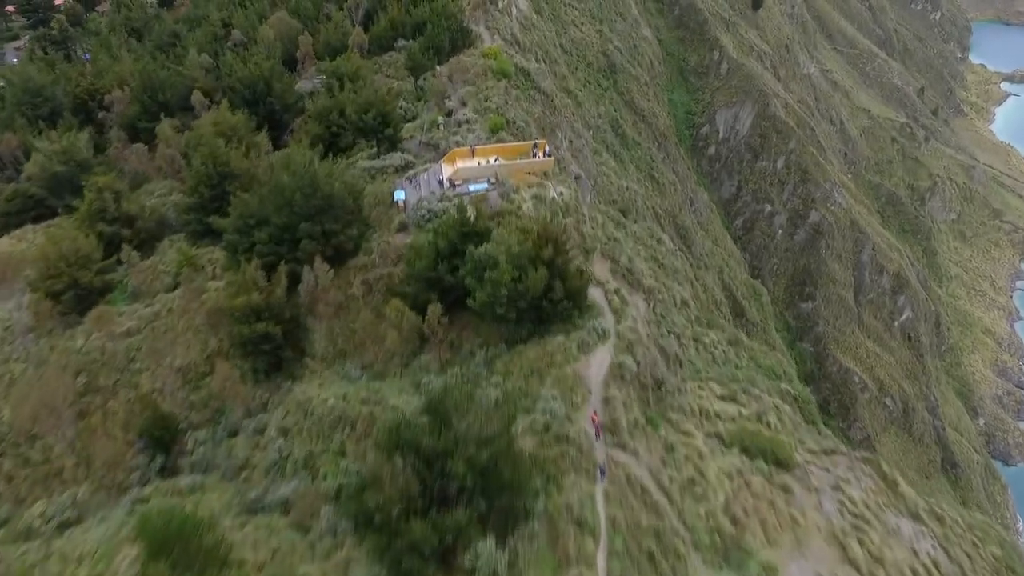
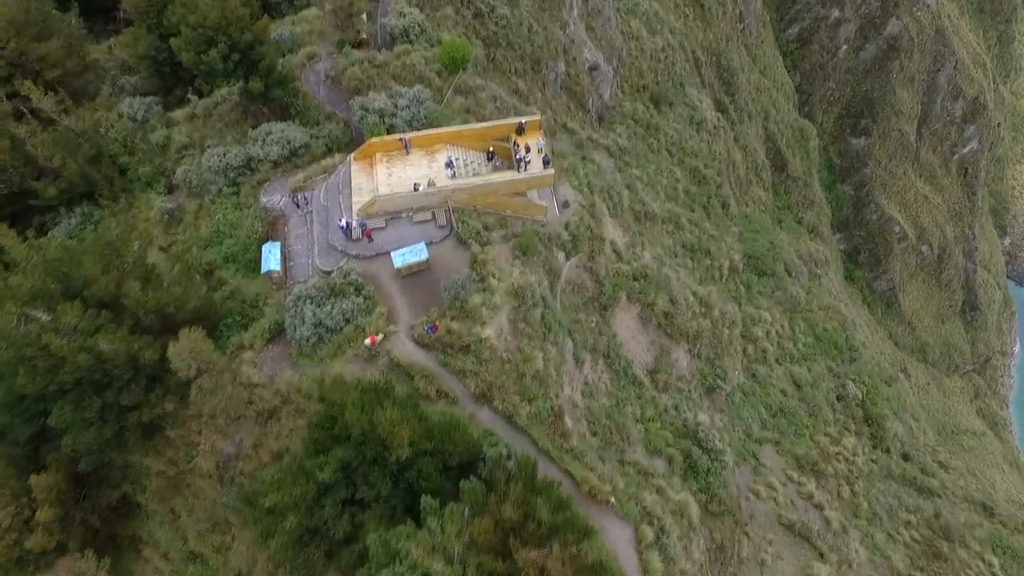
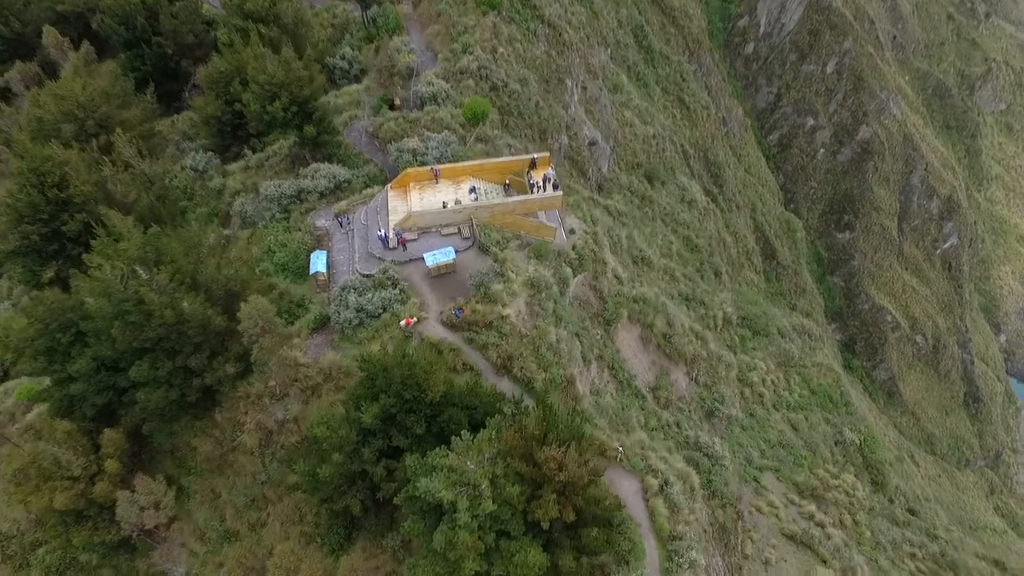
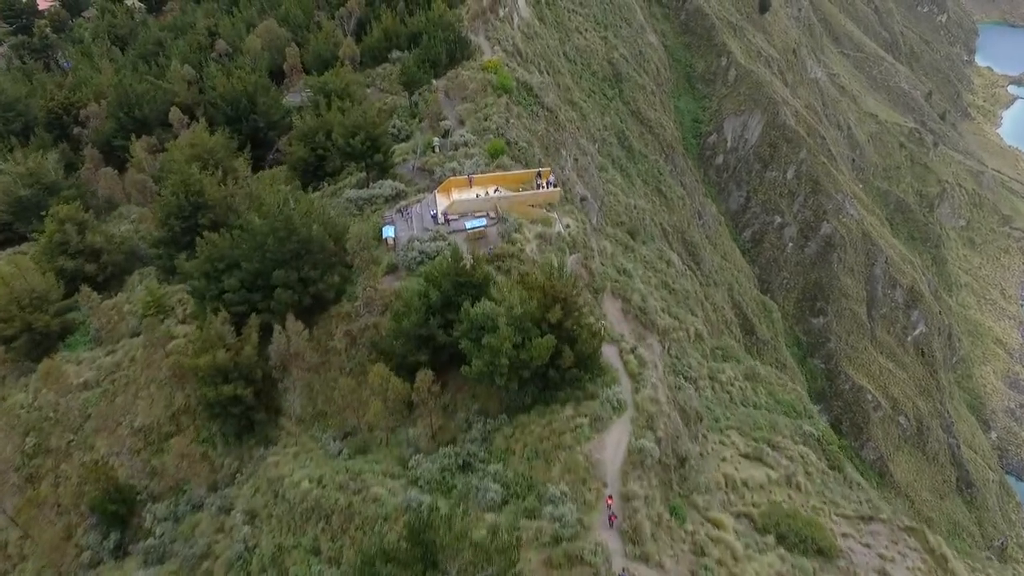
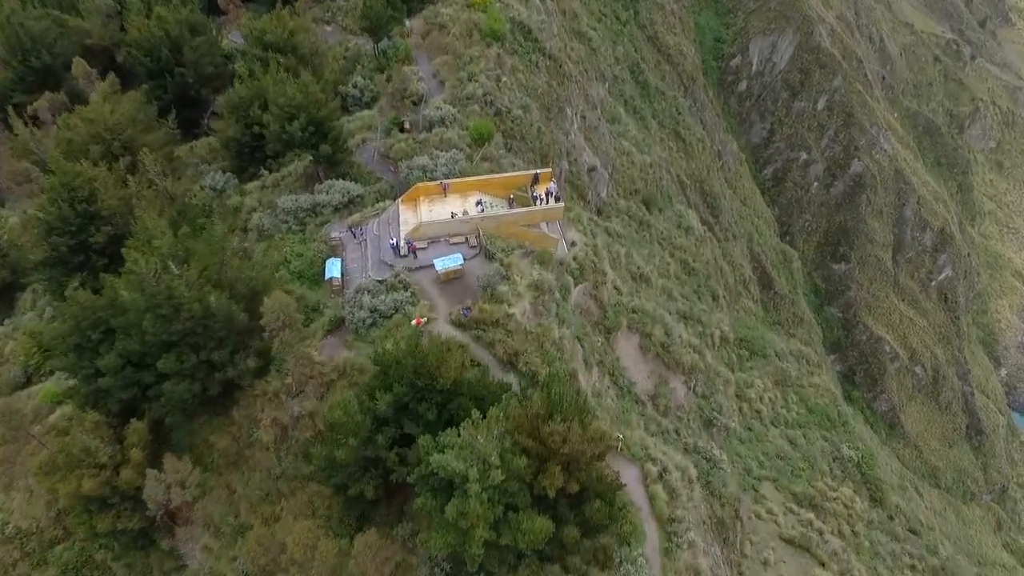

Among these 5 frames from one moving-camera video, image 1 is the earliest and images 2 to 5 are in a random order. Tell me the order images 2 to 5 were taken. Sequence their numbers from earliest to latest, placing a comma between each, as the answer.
4, 5, 3, 2
